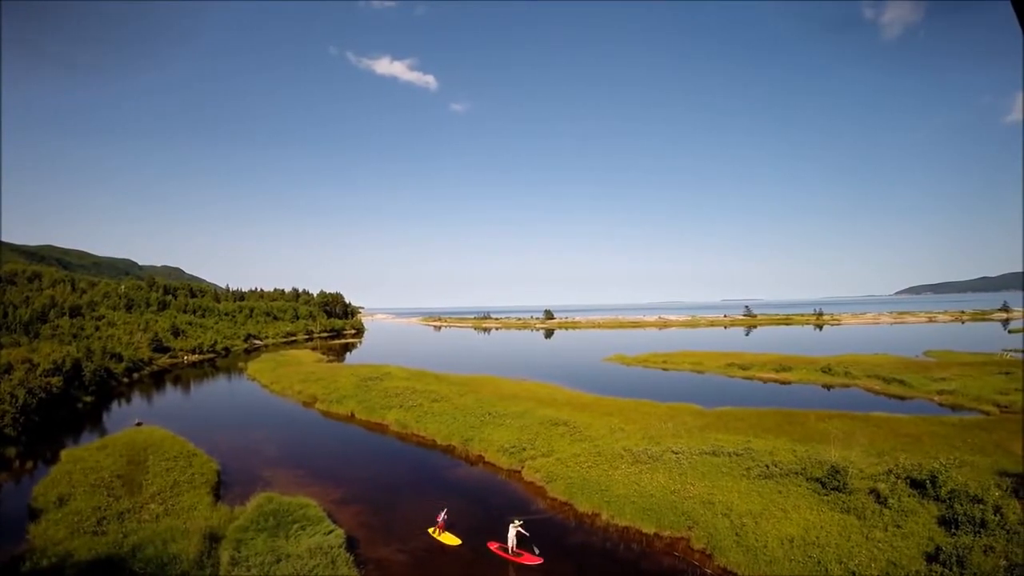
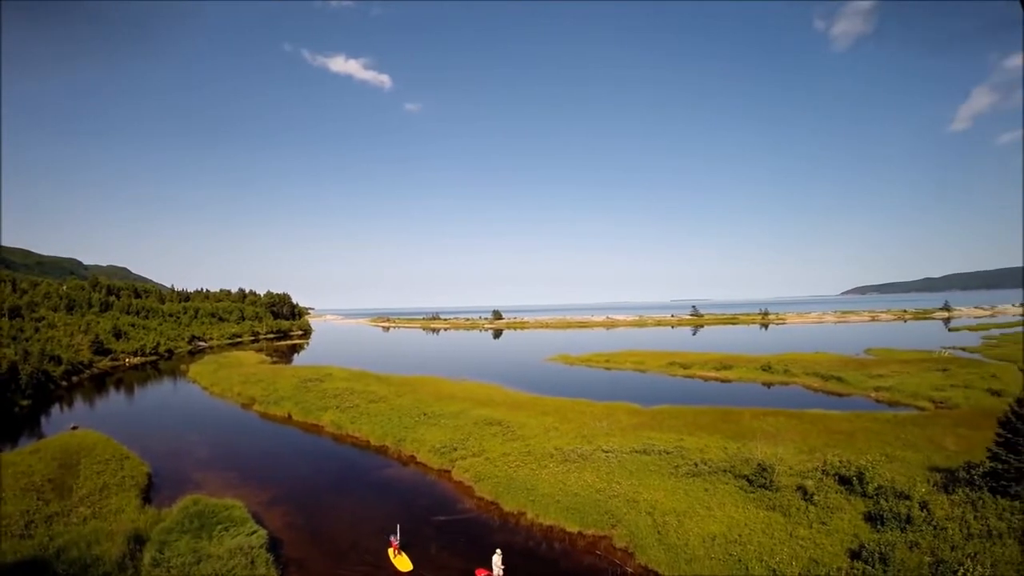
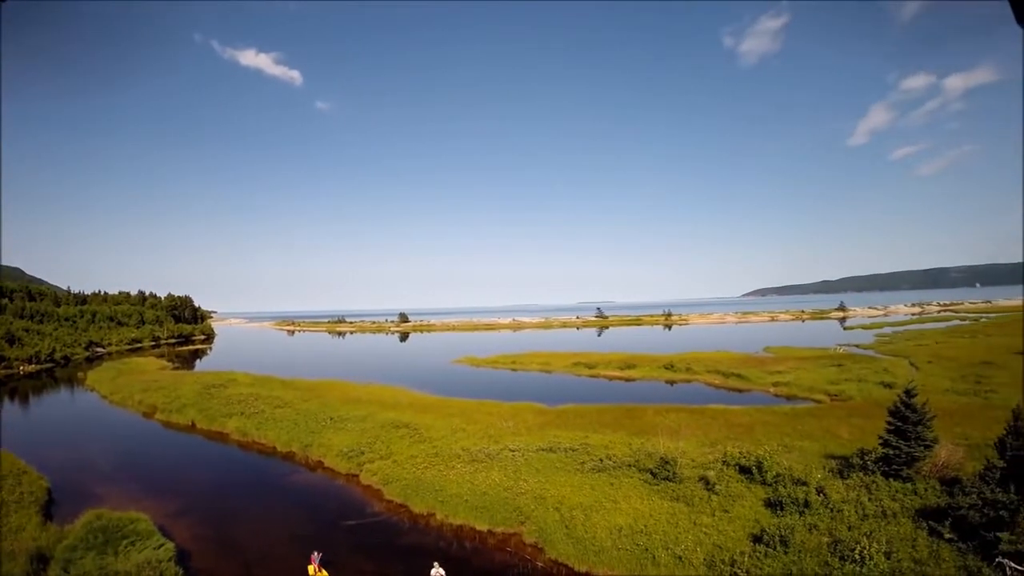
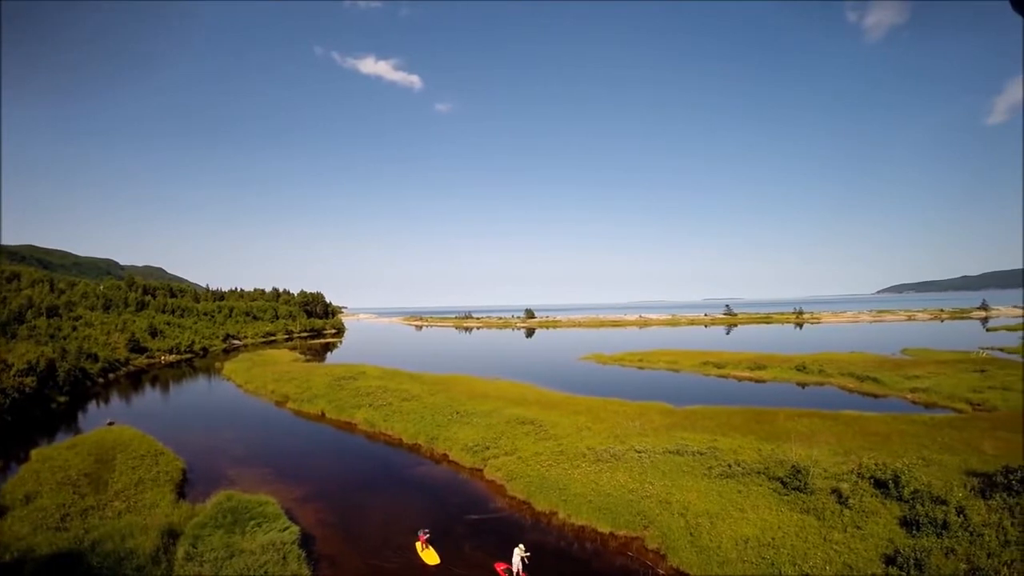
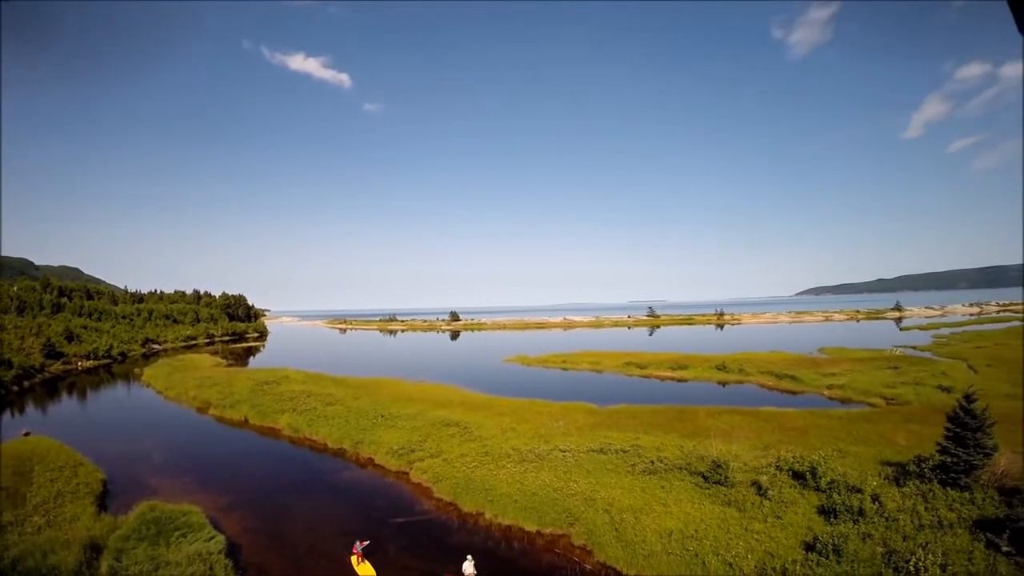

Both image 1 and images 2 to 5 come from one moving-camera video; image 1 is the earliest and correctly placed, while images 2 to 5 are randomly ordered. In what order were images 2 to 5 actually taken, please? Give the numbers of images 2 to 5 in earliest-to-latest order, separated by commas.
4, 2, 5, 3
